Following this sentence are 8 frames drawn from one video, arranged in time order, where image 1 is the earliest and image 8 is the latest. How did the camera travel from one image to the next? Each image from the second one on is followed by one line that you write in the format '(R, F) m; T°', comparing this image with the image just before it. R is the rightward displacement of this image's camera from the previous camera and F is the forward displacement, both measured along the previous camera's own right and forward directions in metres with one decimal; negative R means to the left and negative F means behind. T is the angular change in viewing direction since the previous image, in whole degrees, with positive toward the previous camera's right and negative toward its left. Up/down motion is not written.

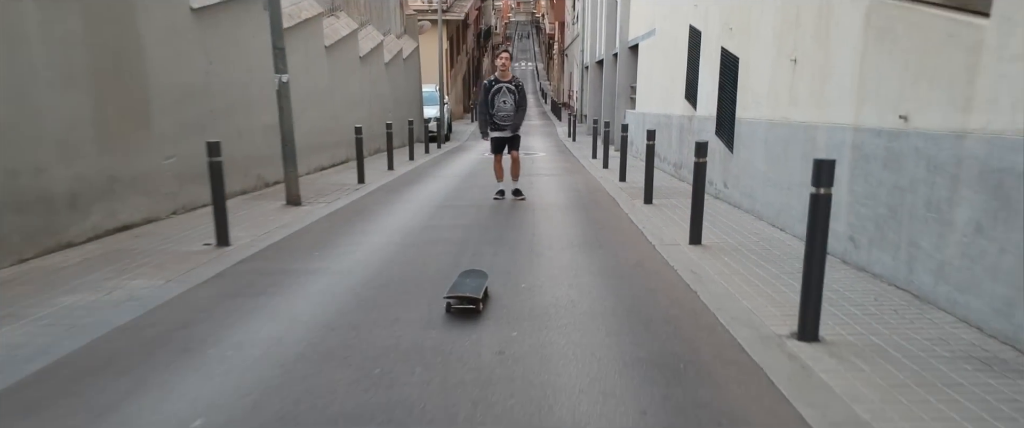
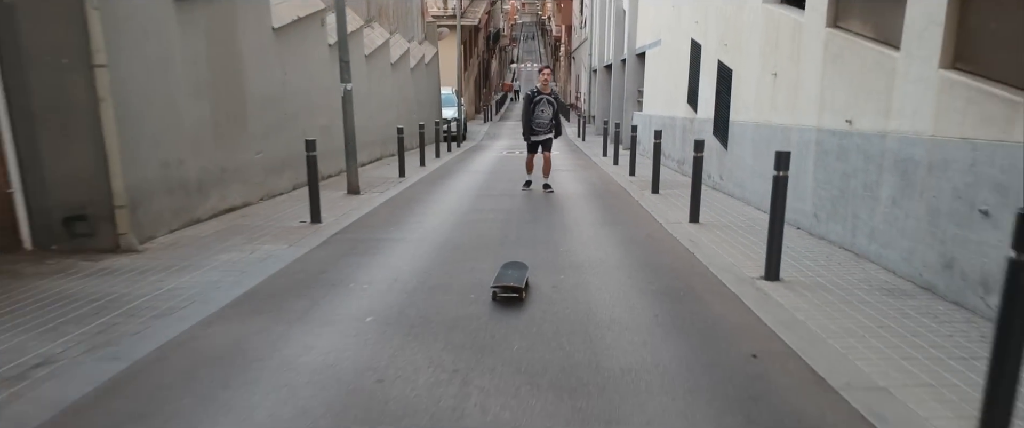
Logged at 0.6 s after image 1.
(-0.3, -1.5) m; 0°
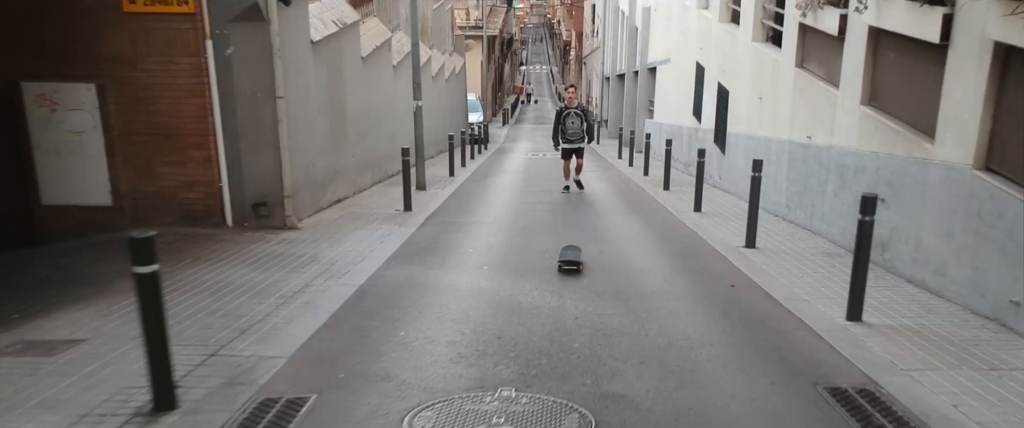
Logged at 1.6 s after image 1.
(-0.6, -2.3) m; 0°
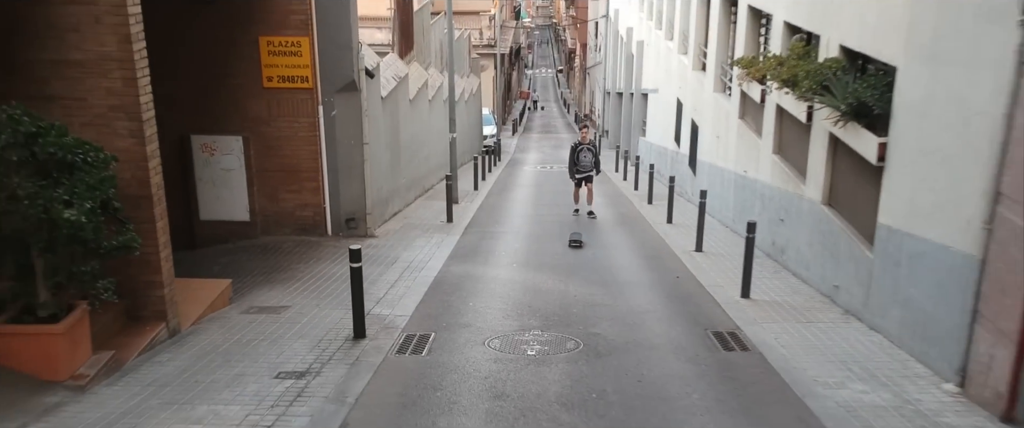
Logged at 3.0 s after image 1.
(-0.2, -3.1) m; 0°
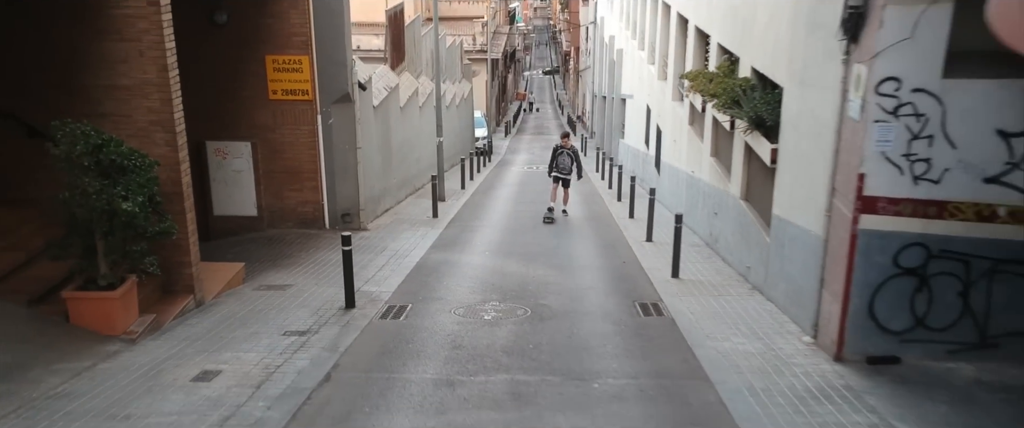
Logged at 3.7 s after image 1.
(+0.5, -1.5) m; 0°
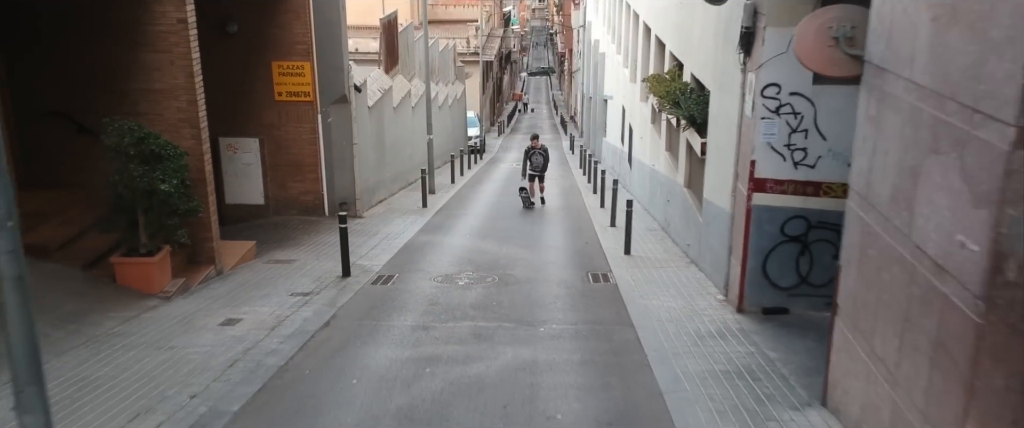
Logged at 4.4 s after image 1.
(+0.4, -1.5) m; 0°
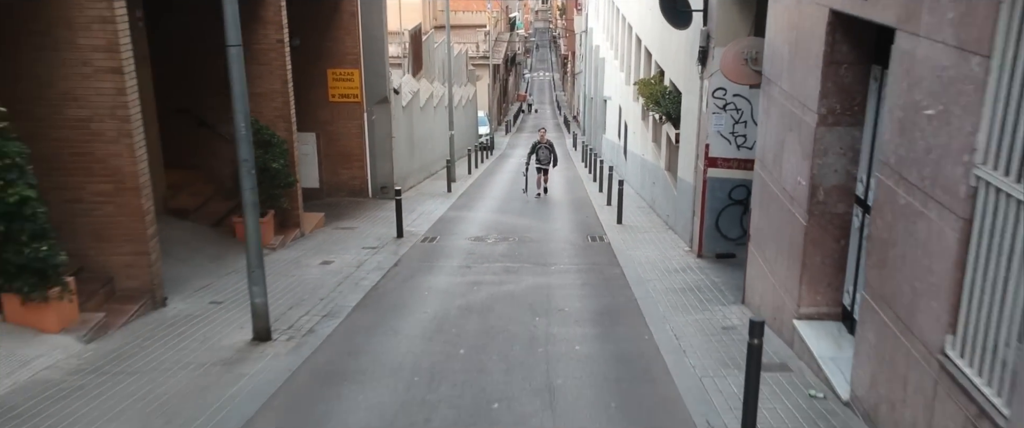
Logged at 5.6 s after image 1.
(-0.2, -2.7) m; 0°
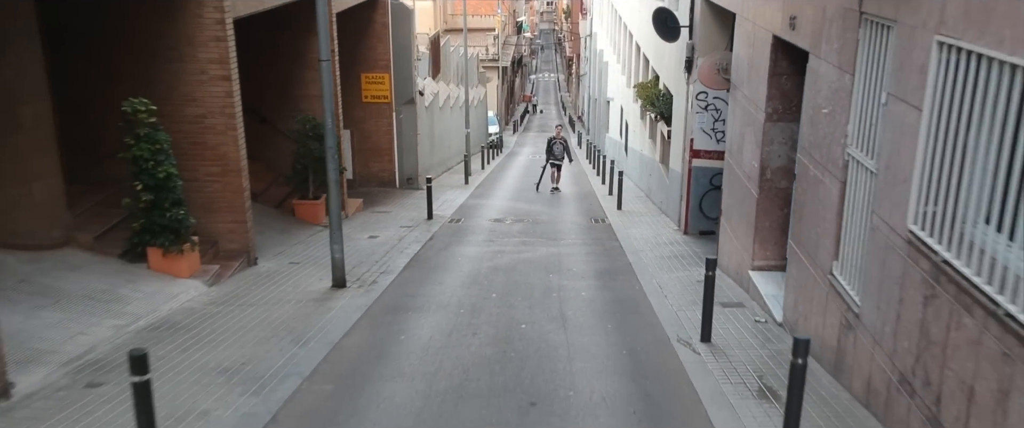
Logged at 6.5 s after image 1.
(-0.2, -1.9) m; 0°
